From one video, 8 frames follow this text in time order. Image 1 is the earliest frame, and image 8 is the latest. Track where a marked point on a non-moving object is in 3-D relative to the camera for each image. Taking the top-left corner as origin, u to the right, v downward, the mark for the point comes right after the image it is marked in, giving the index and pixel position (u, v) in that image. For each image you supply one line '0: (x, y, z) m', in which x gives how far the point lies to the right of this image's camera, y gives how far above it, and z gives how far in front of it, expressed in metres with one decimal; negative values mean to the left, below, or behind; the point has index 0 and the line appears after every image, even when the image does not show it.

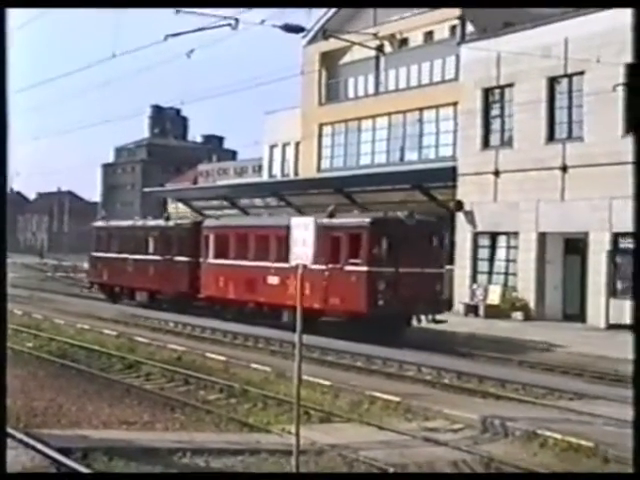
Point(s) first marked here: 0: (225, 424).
0: (-1.7, -2.4, +10.6) m
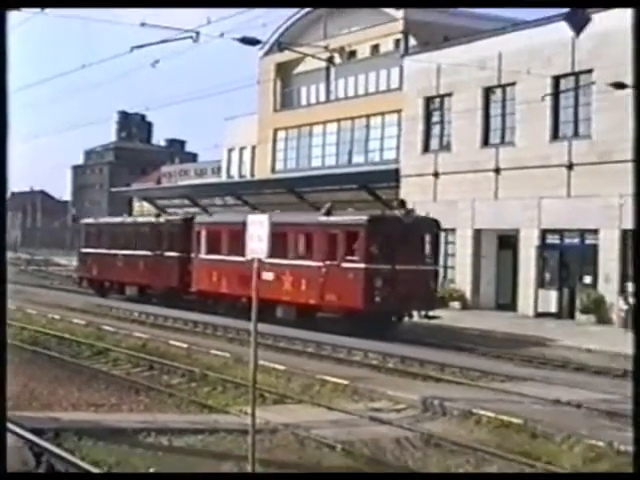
0: (-2.0, -2.3, +11.3) m
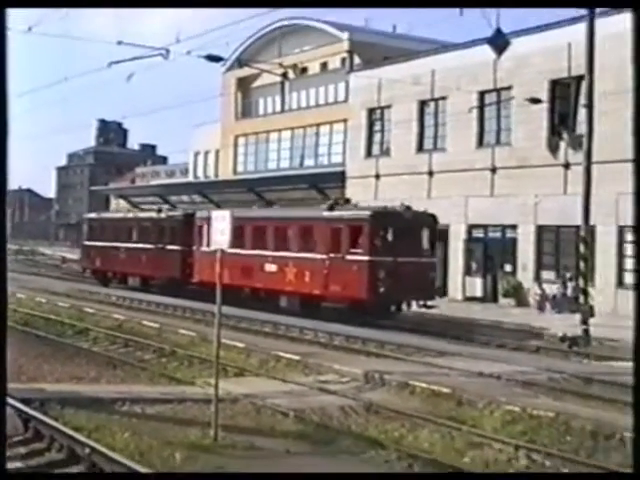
0: (-2.7, -2.2, +12.5) m
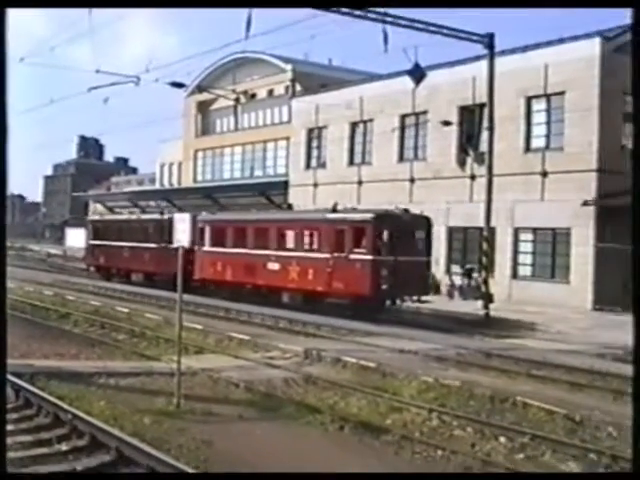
0: (-3.7, -2.2, +14.3) m
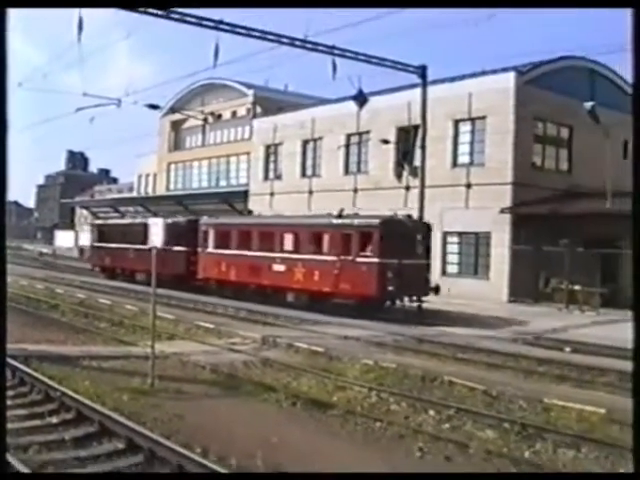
0: (-4.5, -2.2, +16.1) m
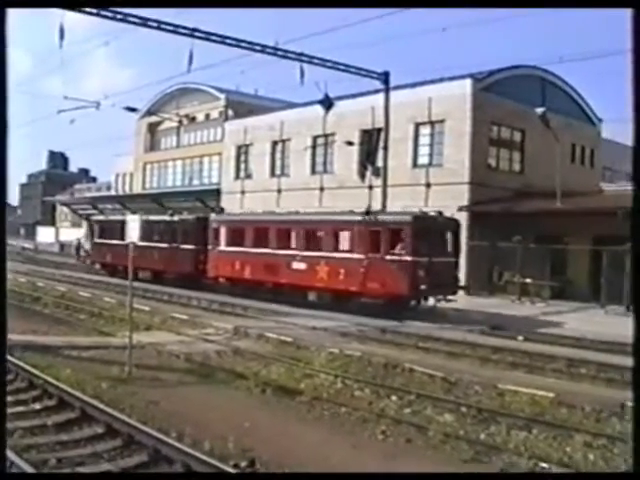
0: (-5.2, -2.1, +16.8) m
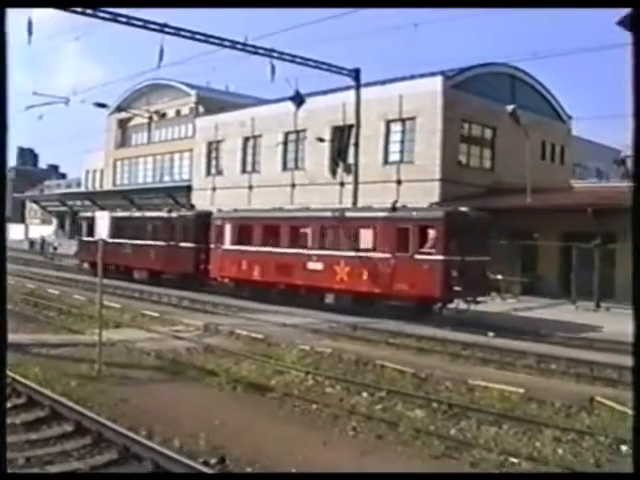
0: (-5.8, -2.1, +16.7) m
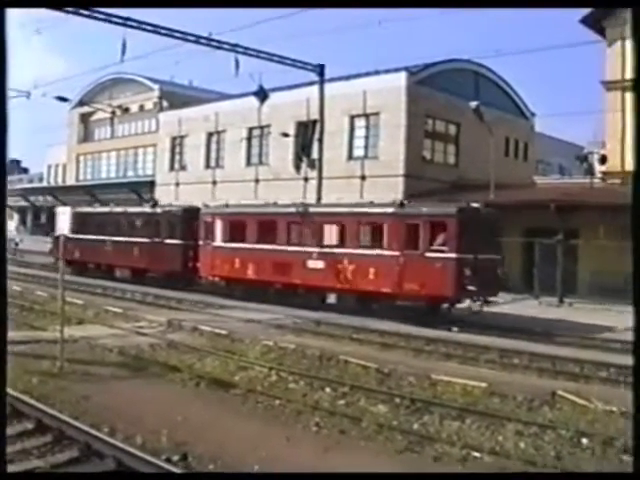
0: (-6.6, -2.0, +16.5) m
